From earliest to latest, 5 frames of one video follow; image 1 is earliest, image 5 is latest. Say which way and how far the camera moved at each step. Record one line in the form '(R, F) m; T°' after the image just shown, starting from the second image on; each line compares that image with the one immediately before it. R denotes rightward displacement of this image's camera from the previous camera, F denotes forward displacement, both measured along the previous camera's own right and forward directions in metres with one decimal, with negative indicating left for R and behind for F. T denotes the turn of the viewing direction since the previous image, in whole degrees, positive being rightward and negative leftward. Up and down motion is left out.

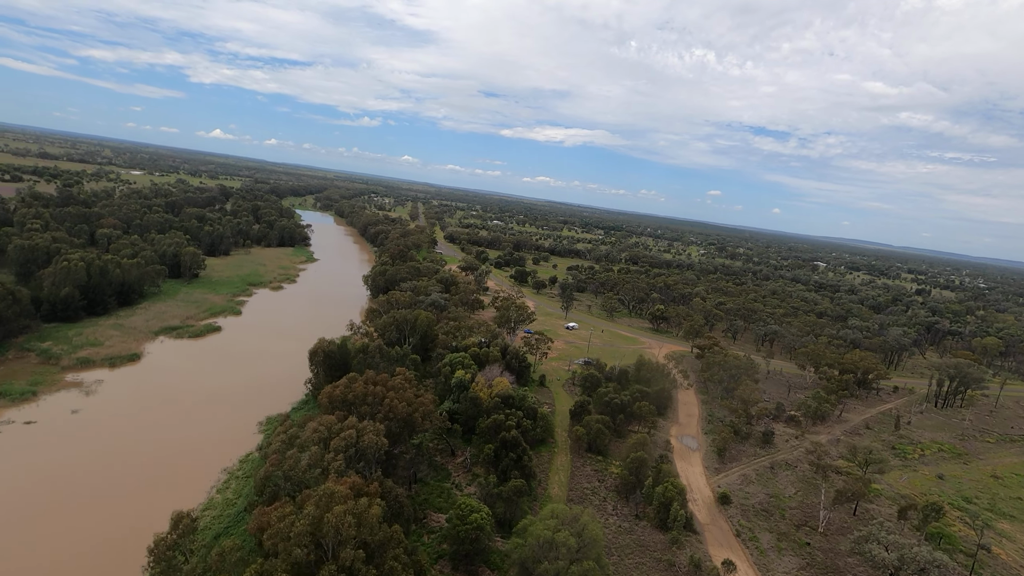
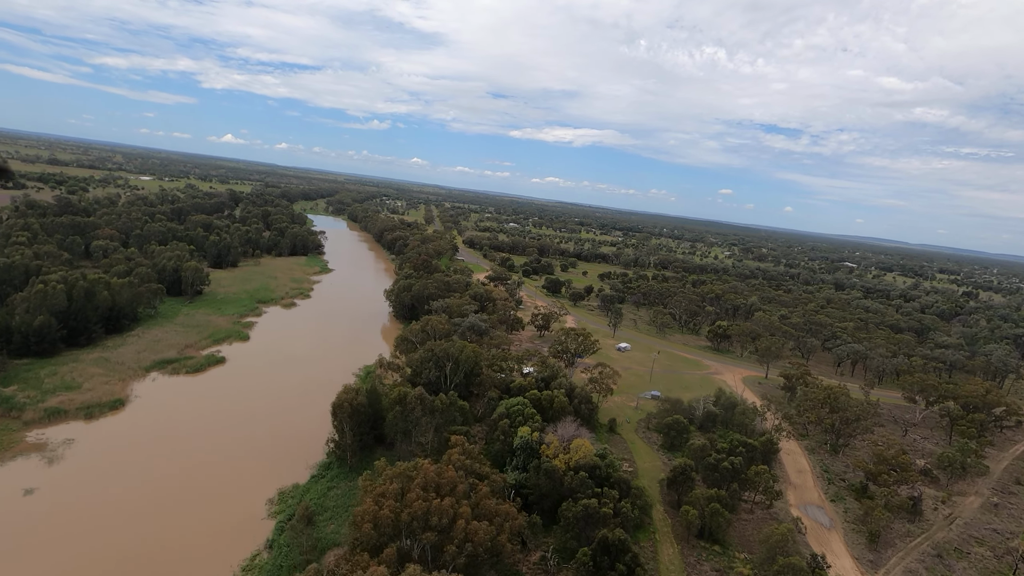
(-3.2, +7.4) m; -1°
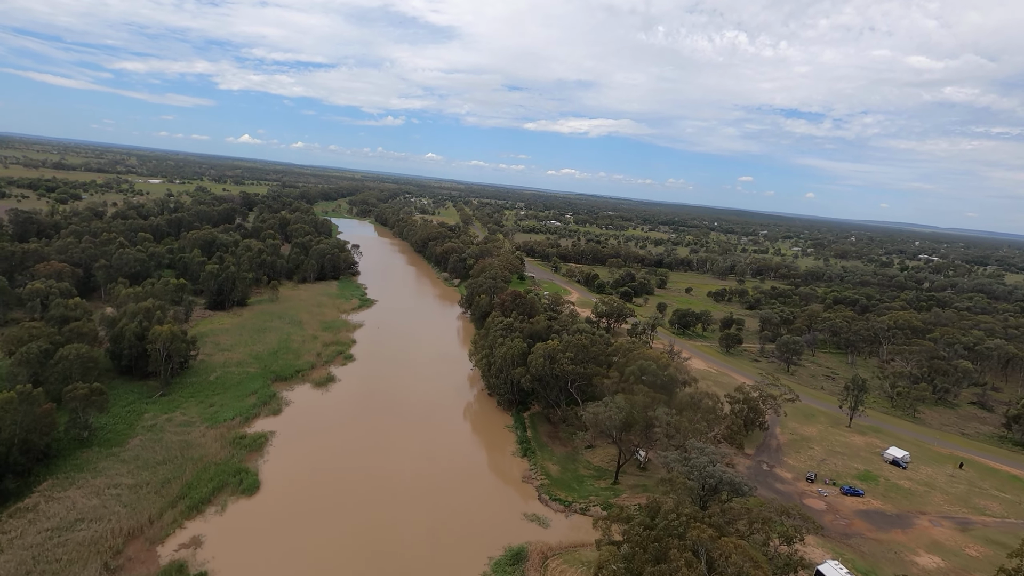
(-9.9, +22.1) m; -2°
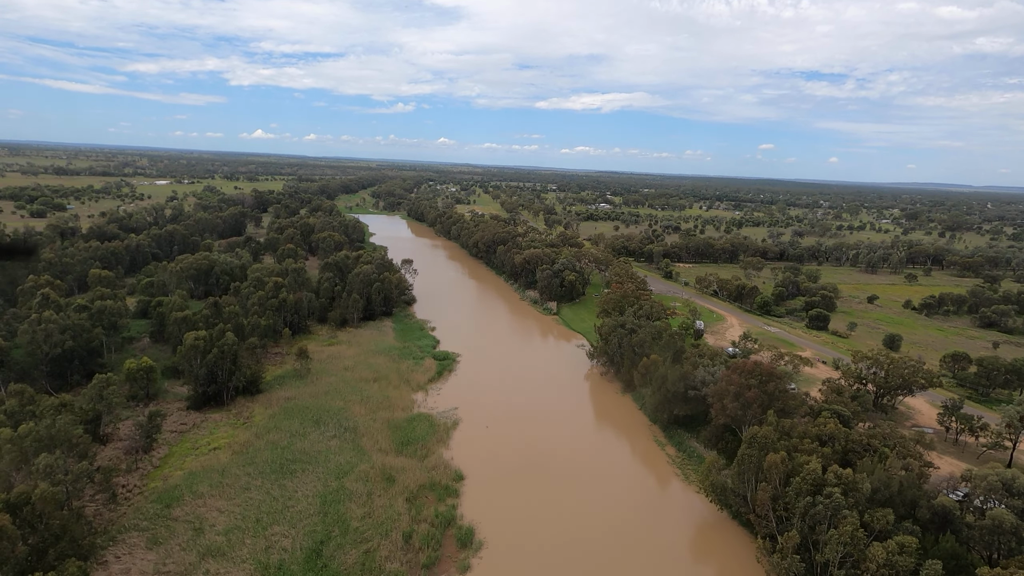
(-9.8, +22.3) m; -2°
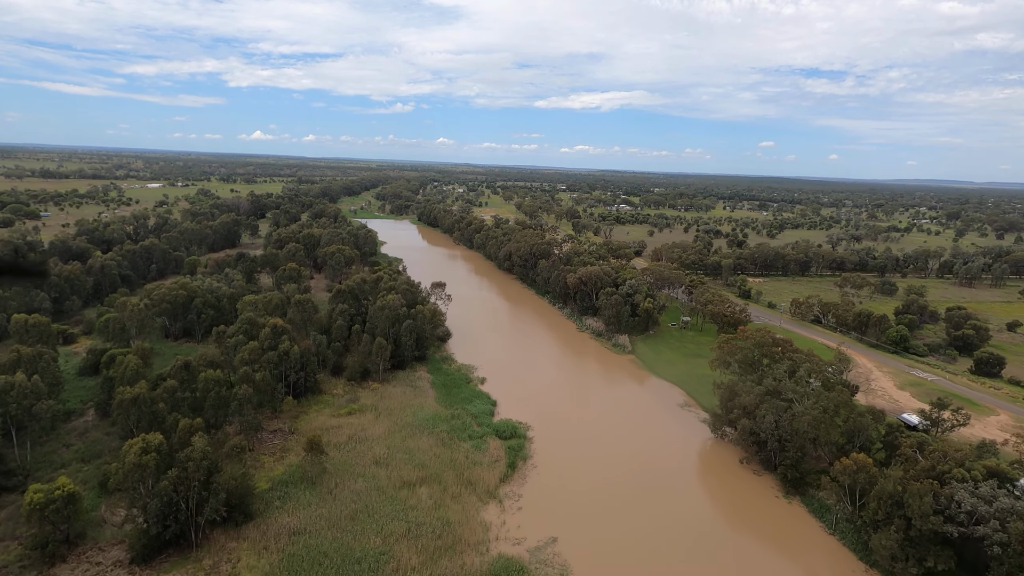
(-4.7, +11.3) m; 0°
